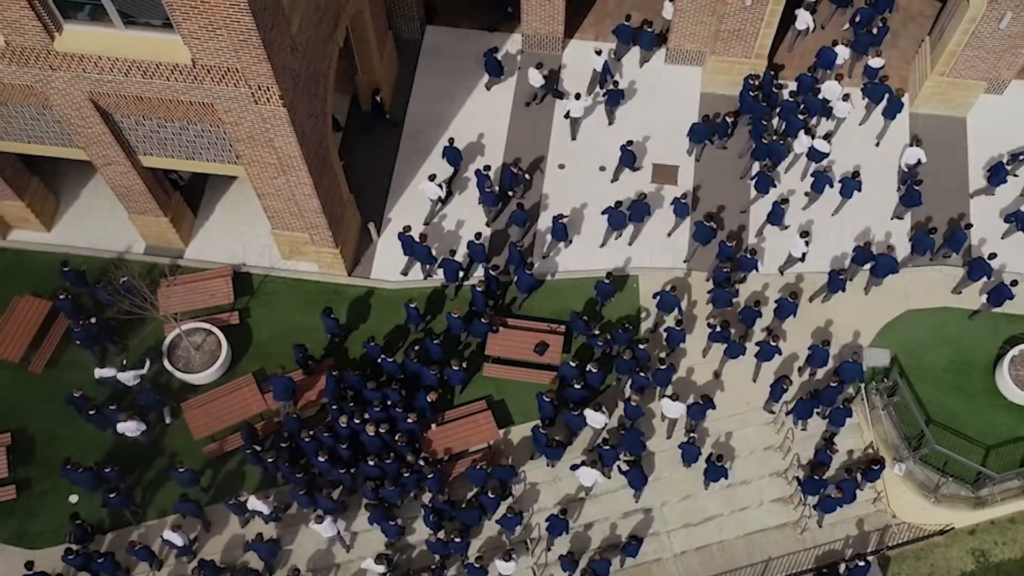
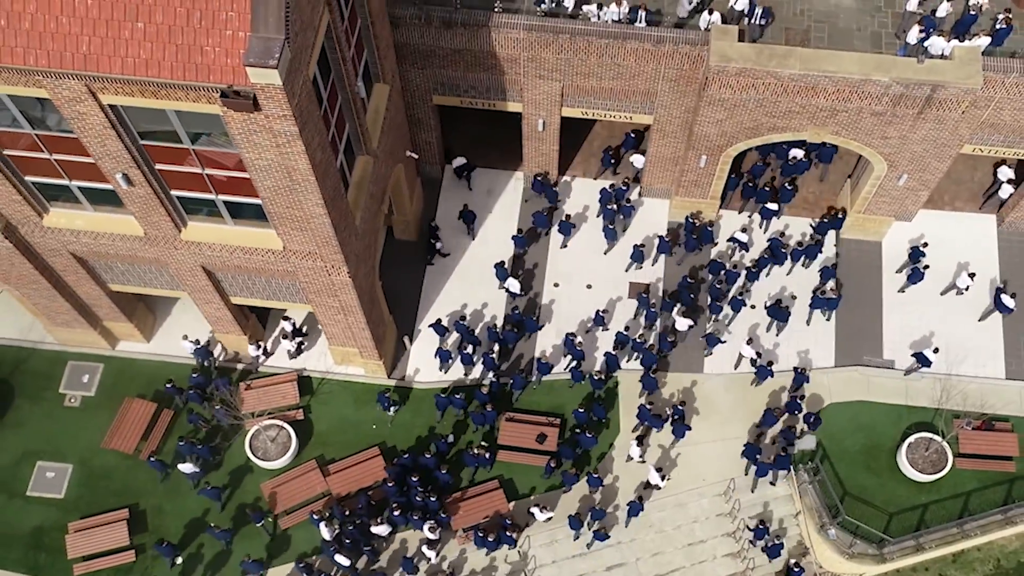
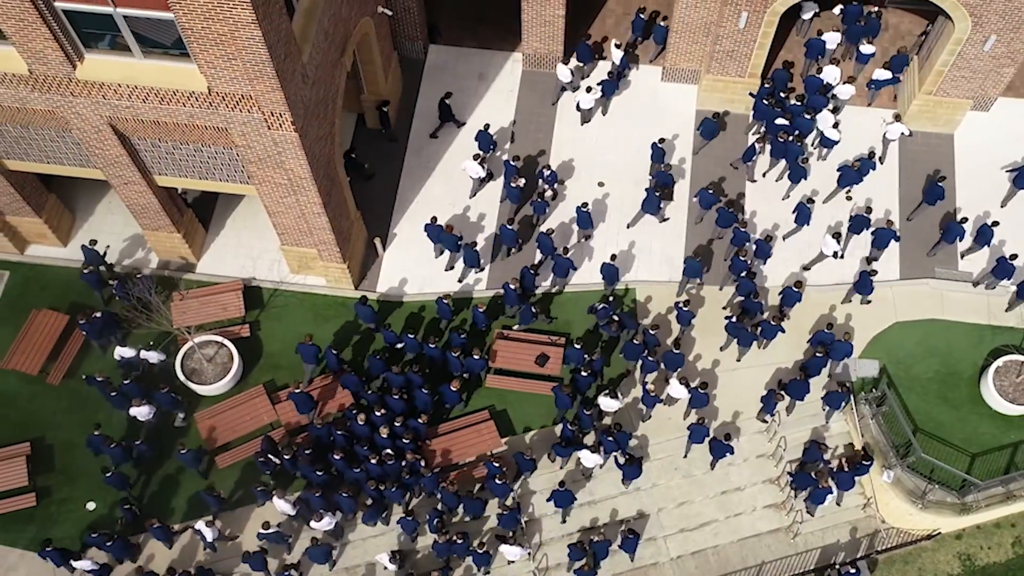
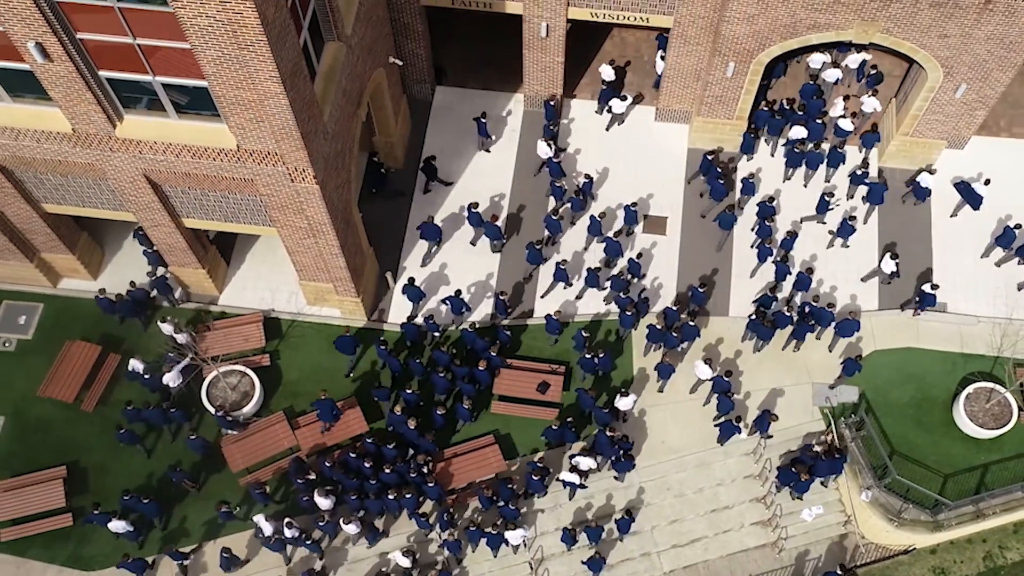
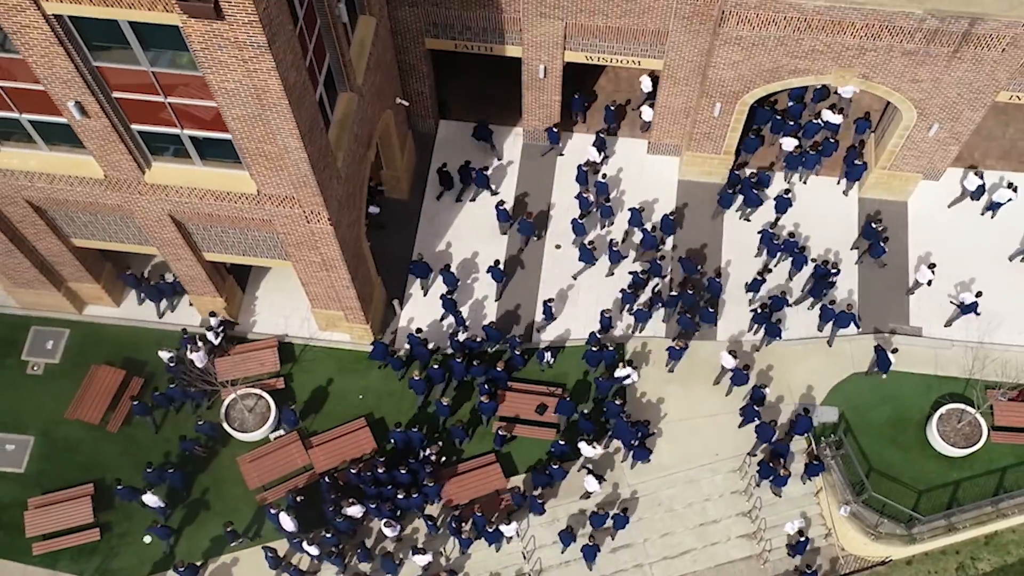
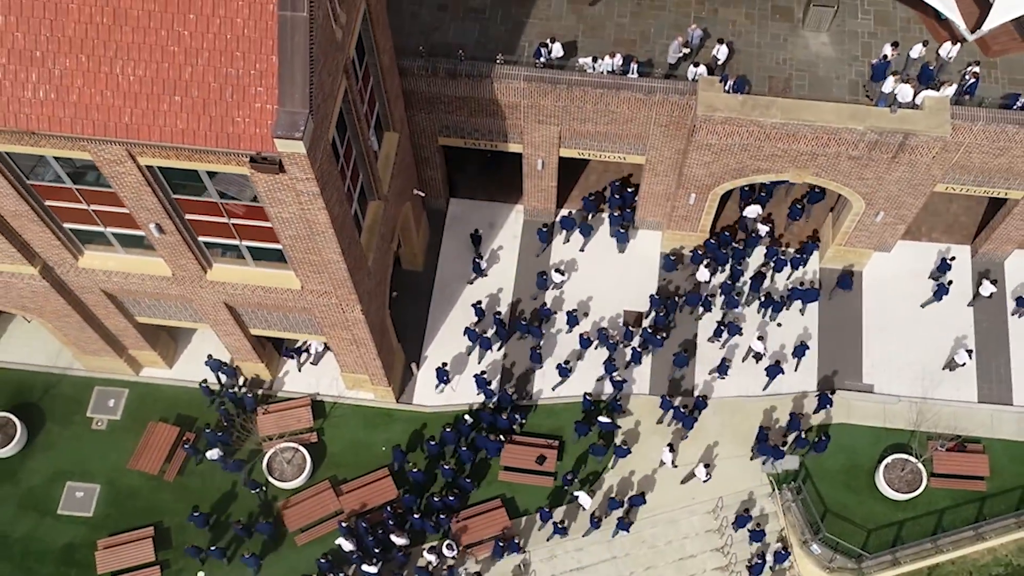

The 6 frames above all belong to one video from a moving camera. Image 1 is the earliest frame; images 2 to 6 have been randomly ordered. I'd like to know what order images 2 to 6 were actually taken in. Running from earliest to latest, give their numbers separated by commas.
3, 4, 5, 2, 6
